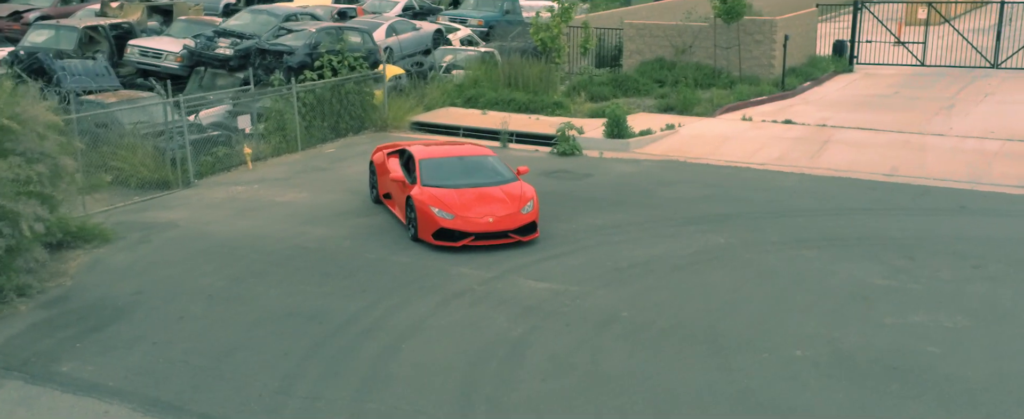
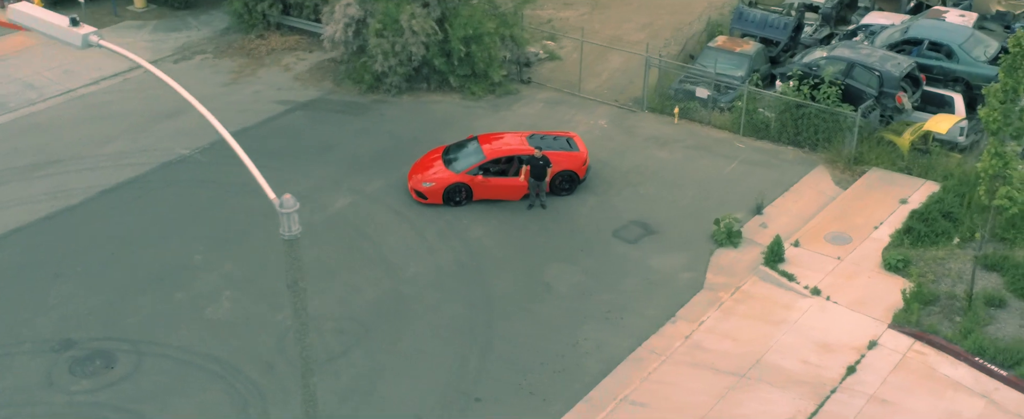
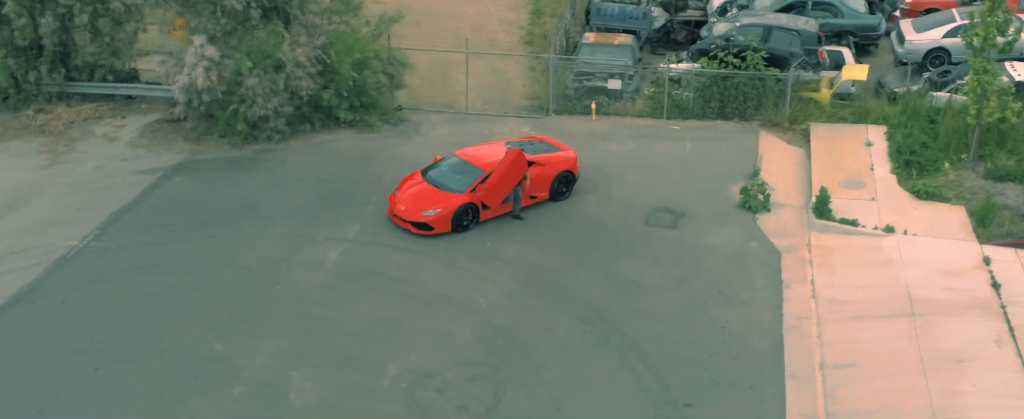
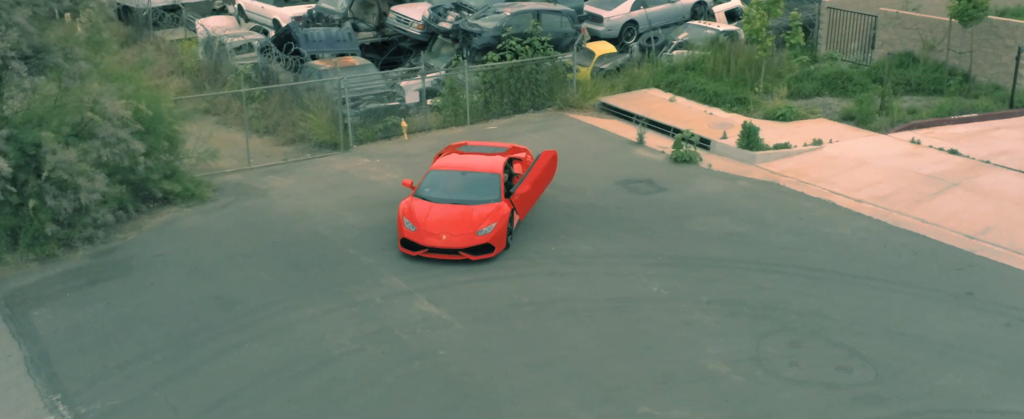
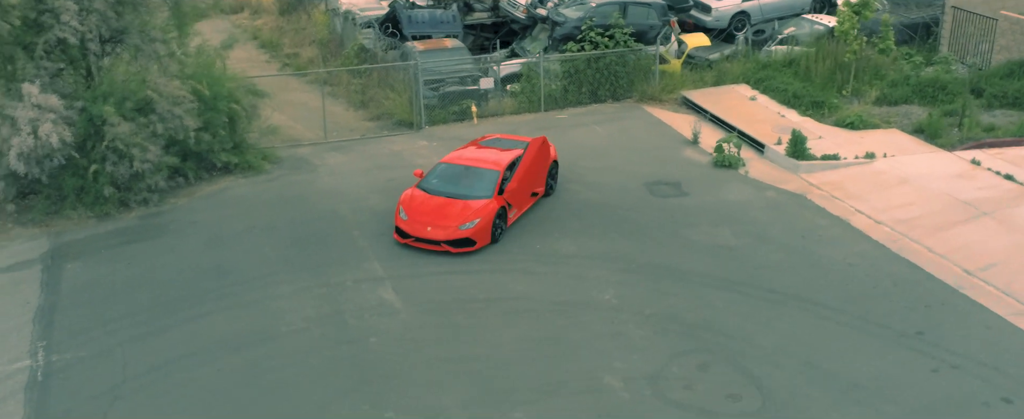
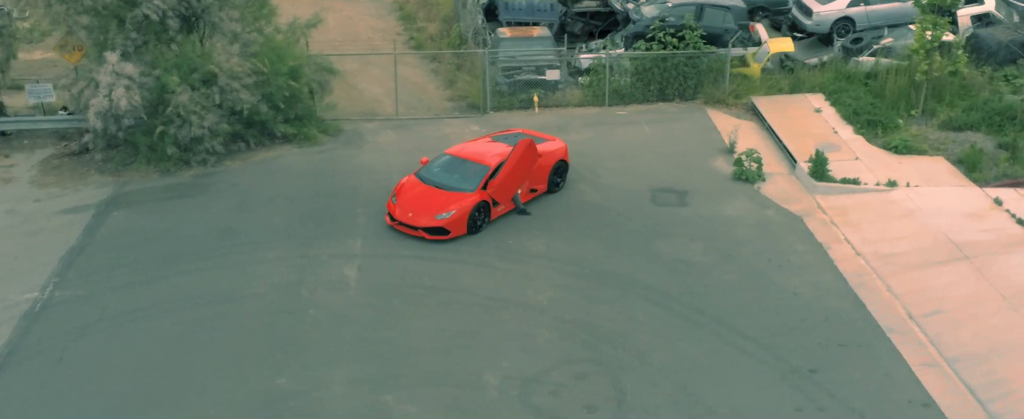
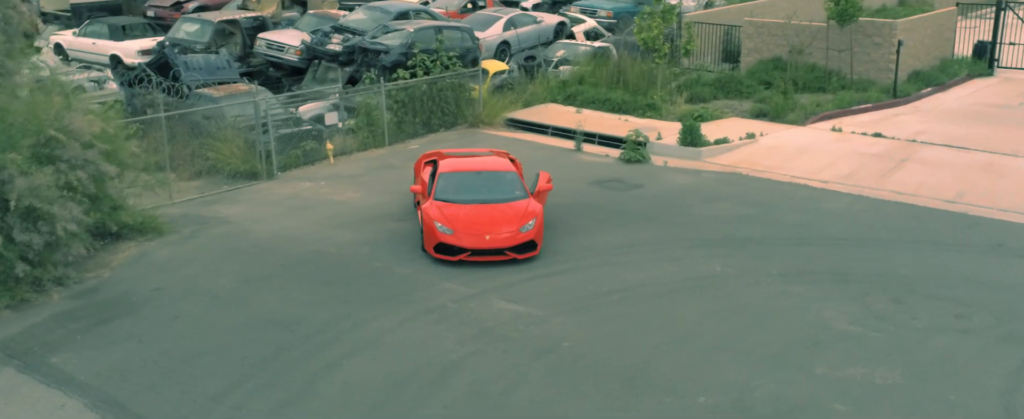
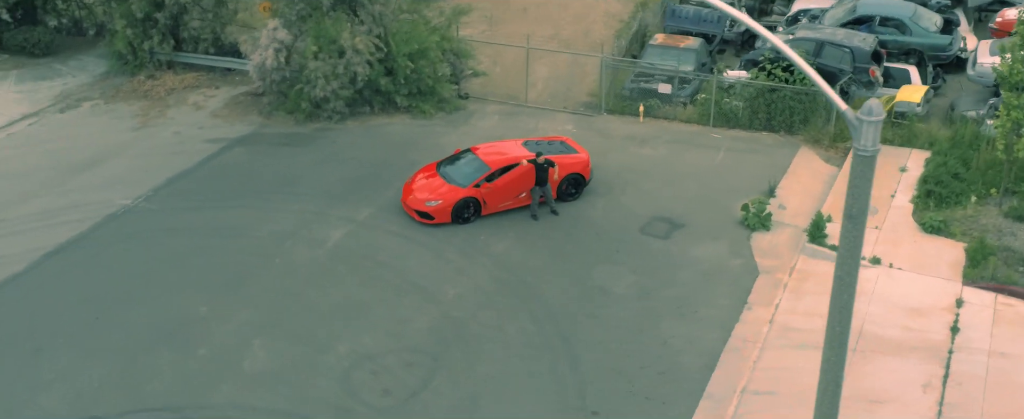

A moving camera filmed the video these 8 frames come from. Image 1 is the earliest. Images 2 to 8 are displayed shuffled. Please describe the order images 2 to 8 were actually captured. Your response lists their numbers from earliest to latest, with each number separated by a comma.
7, 4, 5, 6, 3, 8, 2
